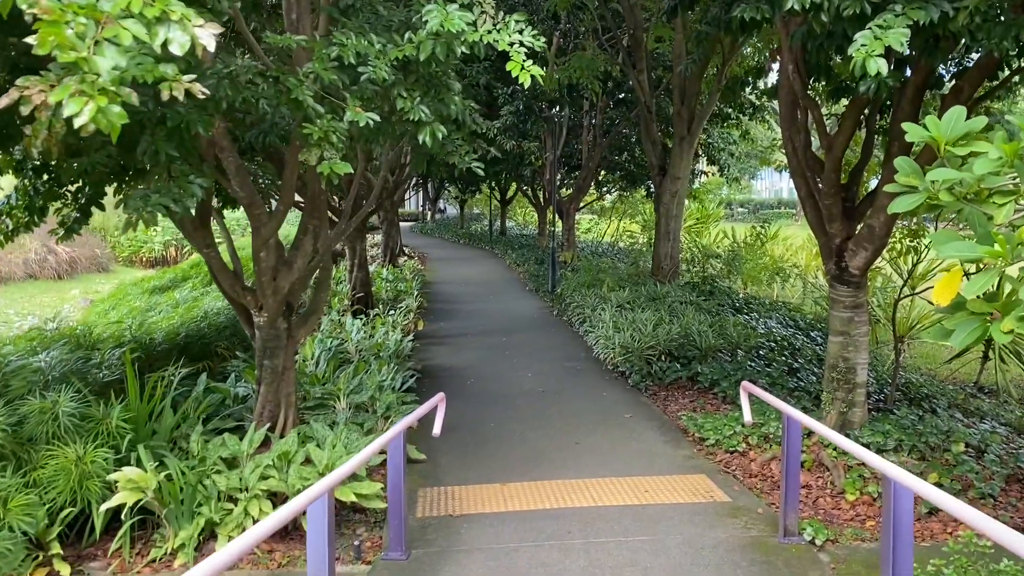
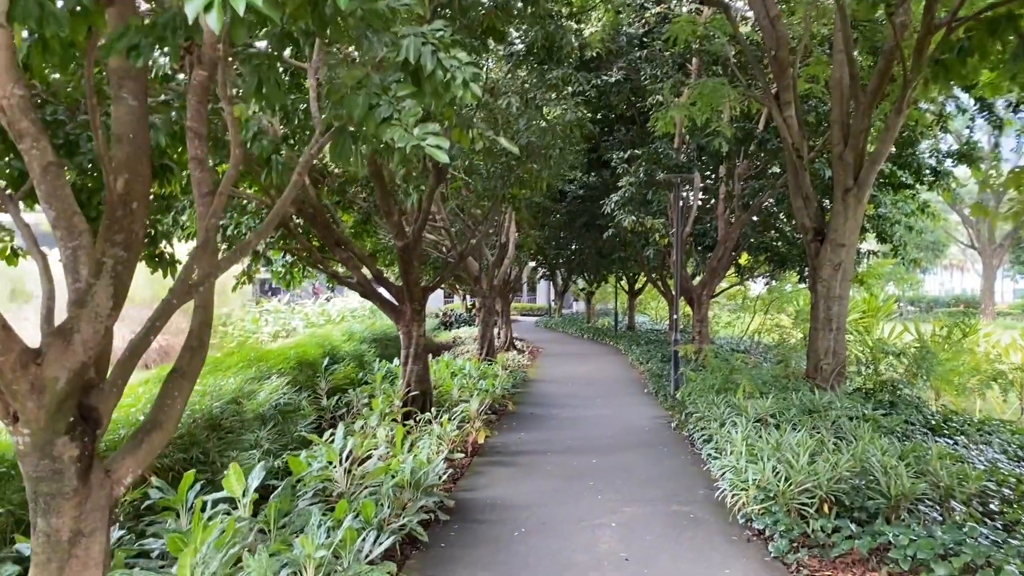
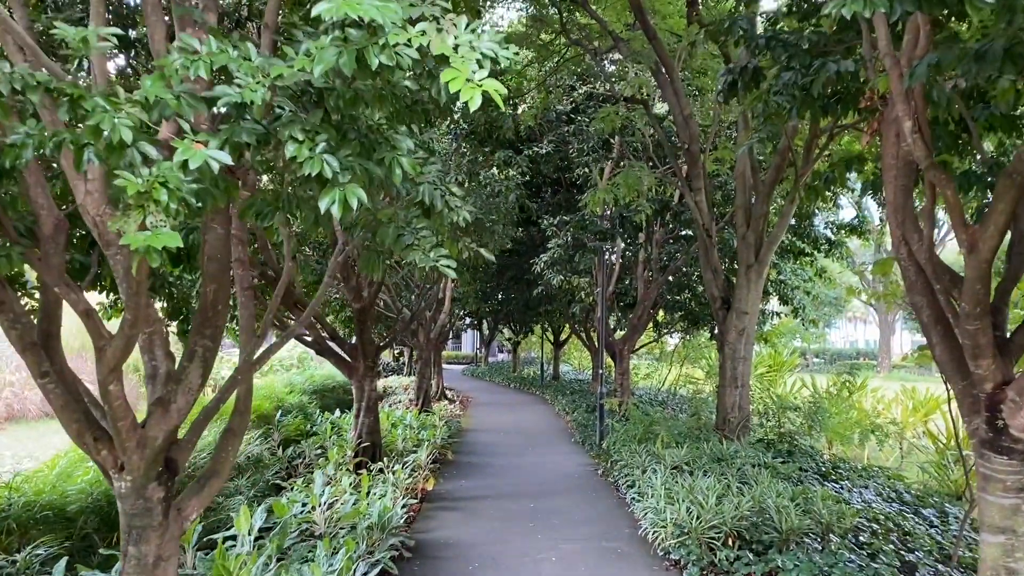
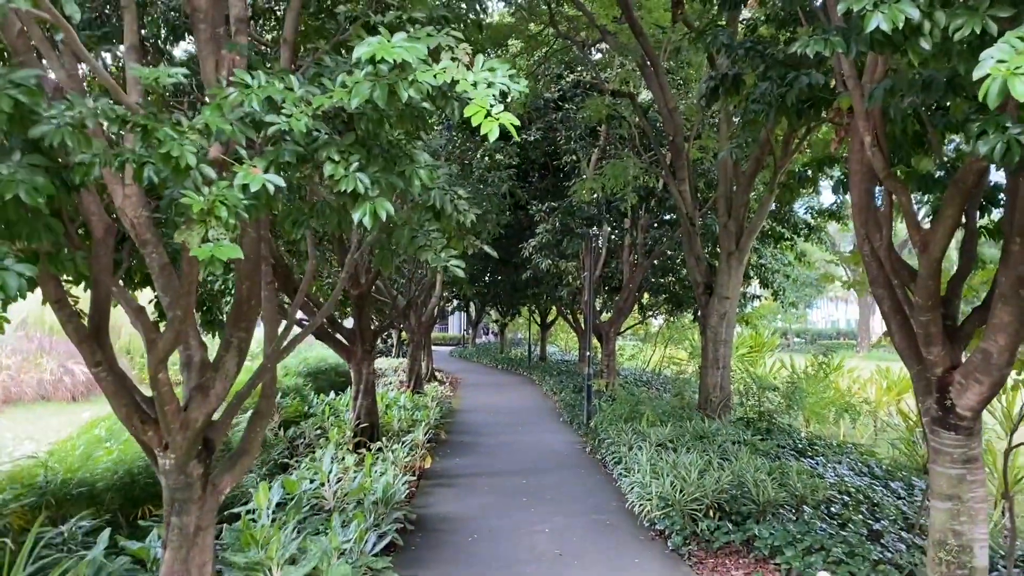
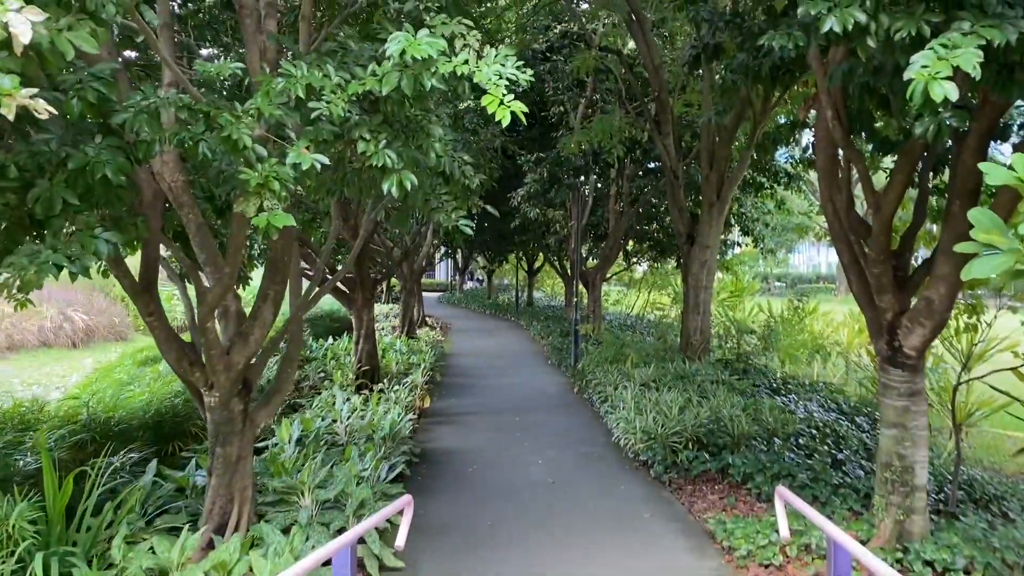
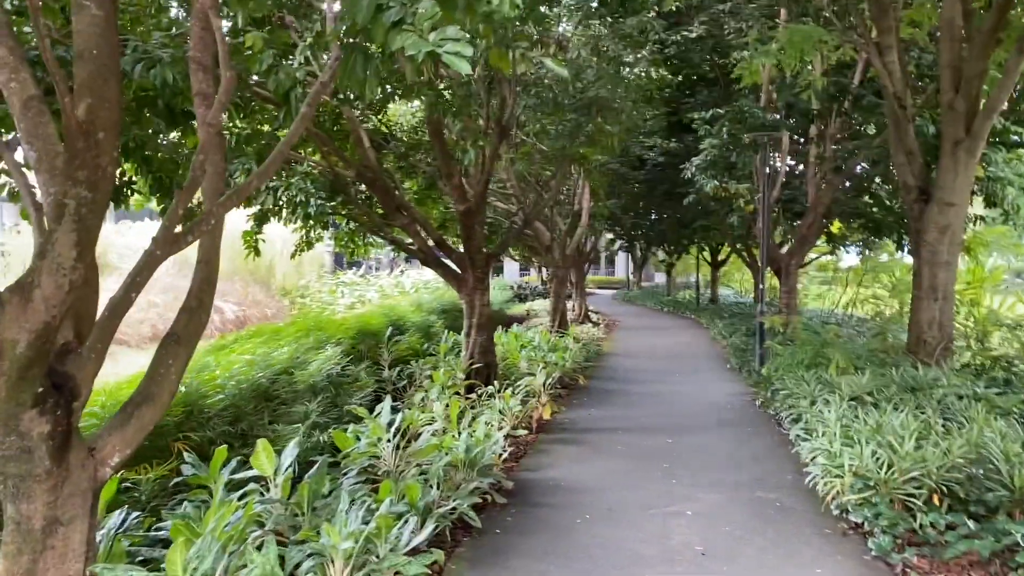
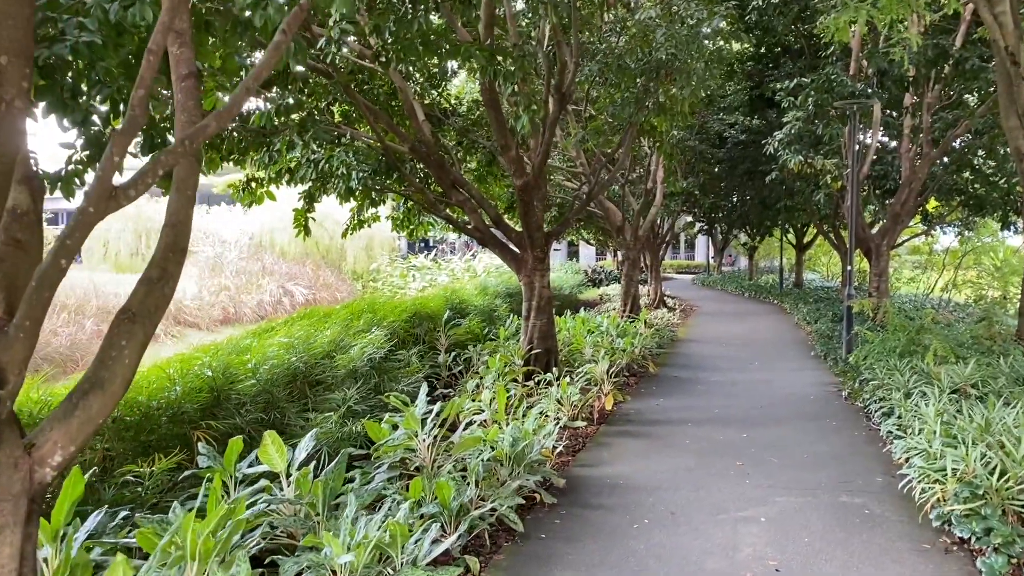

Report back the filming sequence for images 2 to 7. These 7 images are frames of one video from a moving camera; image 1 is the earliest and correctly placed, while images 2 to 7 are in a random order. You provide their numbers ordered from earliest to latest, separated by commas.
5, 4, 3, 2, 6, 7
